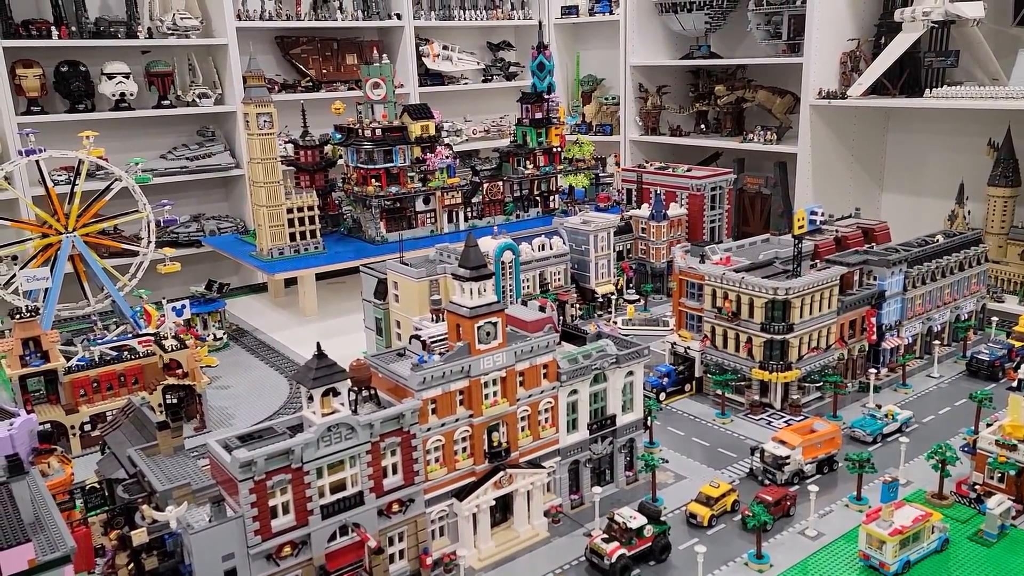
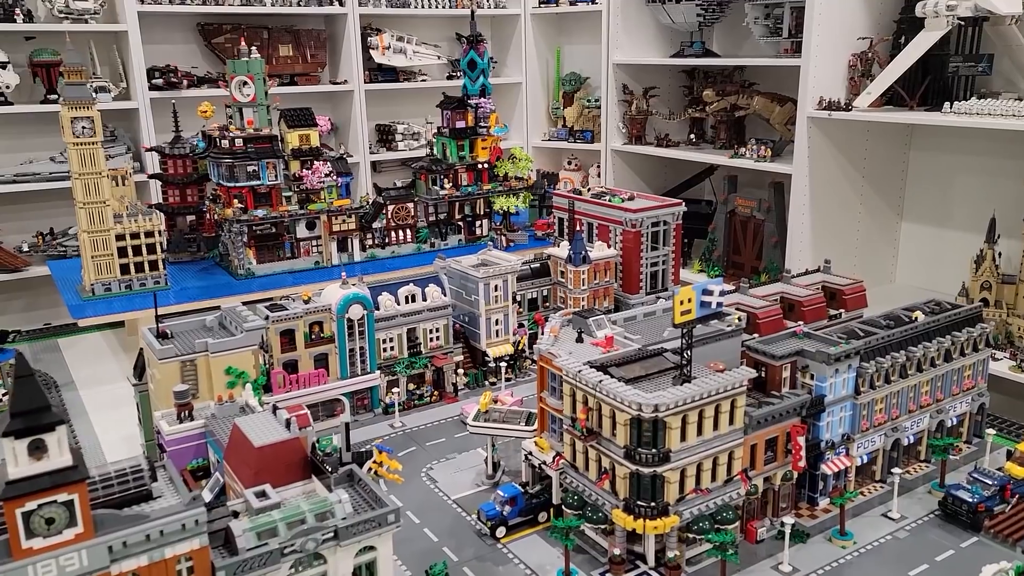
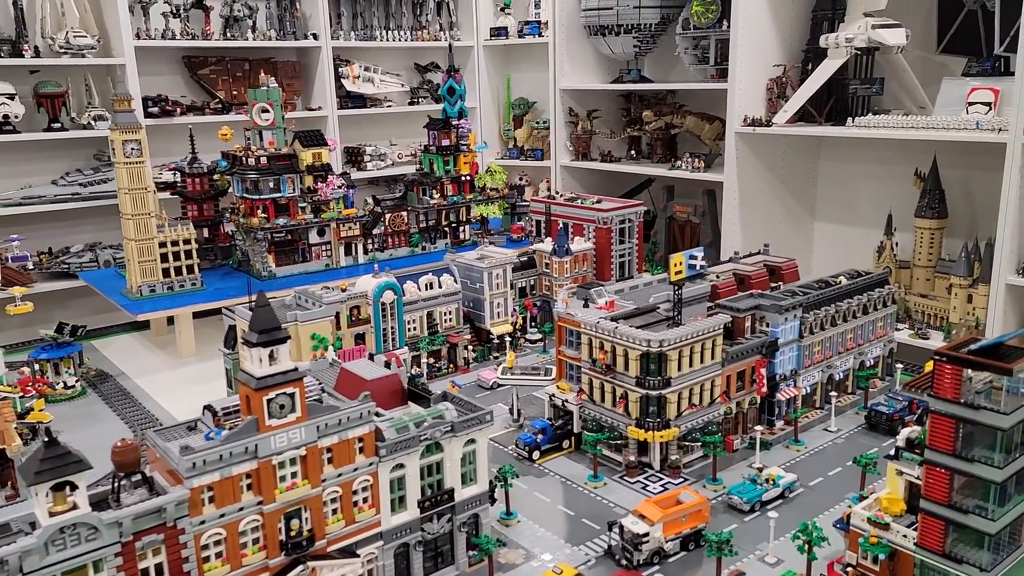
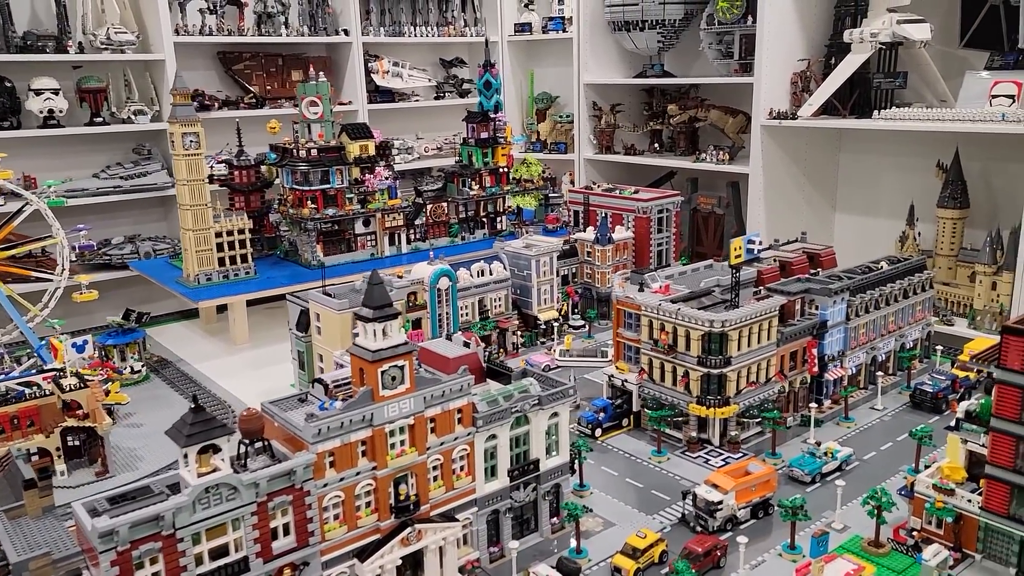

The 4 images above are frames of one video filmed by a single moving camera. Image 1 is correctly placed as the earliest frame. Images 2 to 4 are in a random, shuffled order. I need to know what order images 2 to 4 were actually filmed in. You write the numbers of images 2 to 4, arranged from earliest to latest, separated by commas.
4, 3, 2
